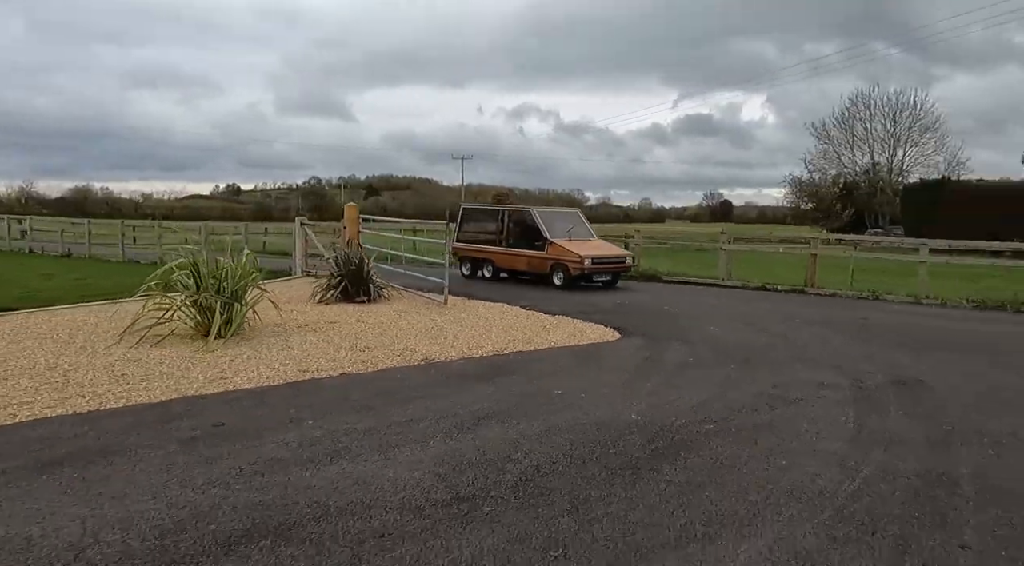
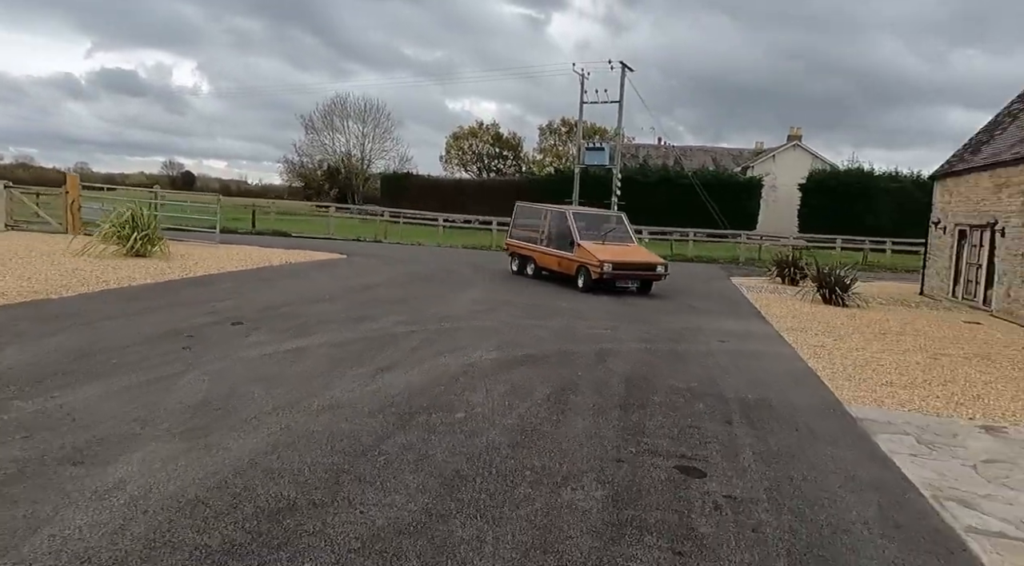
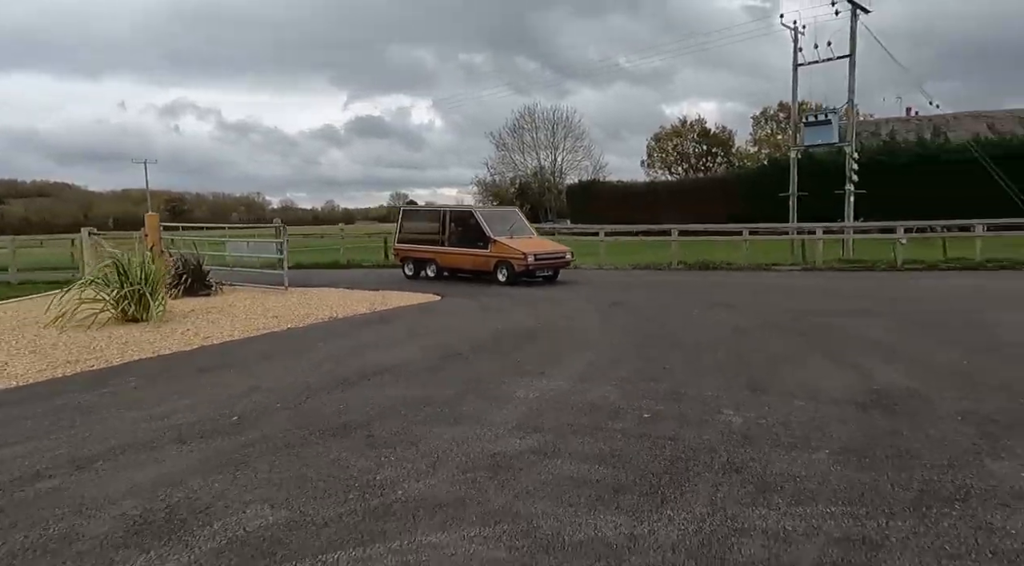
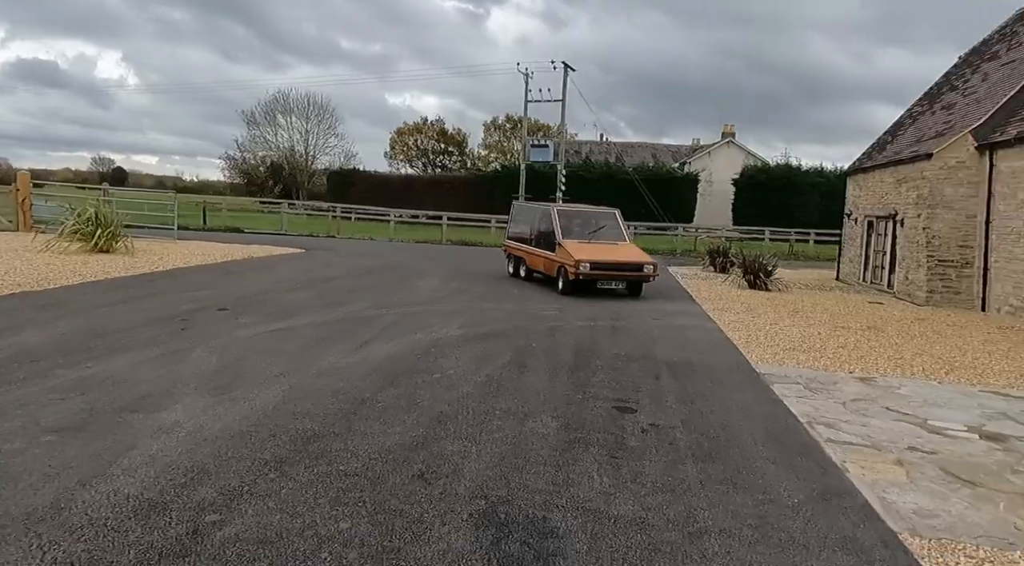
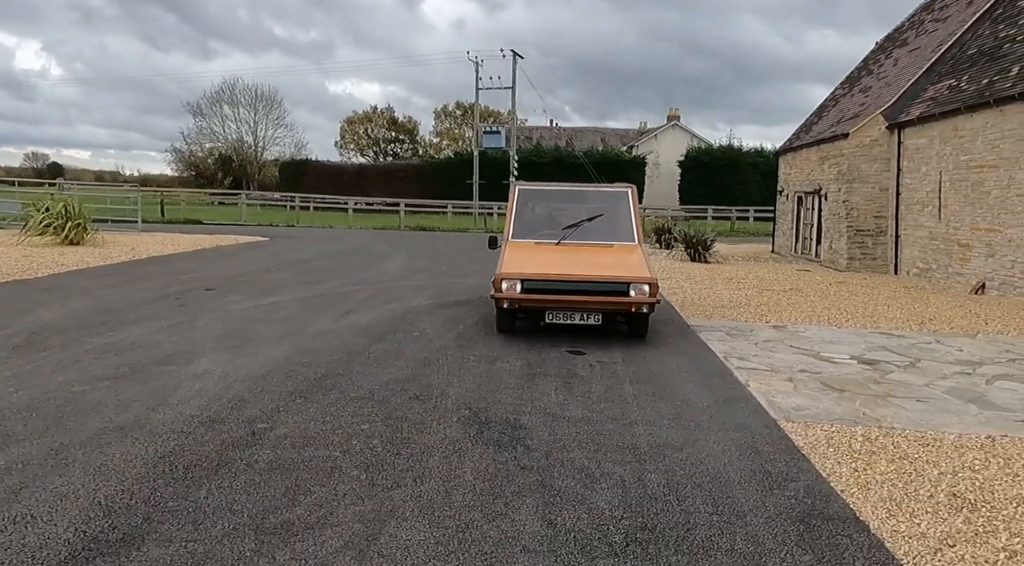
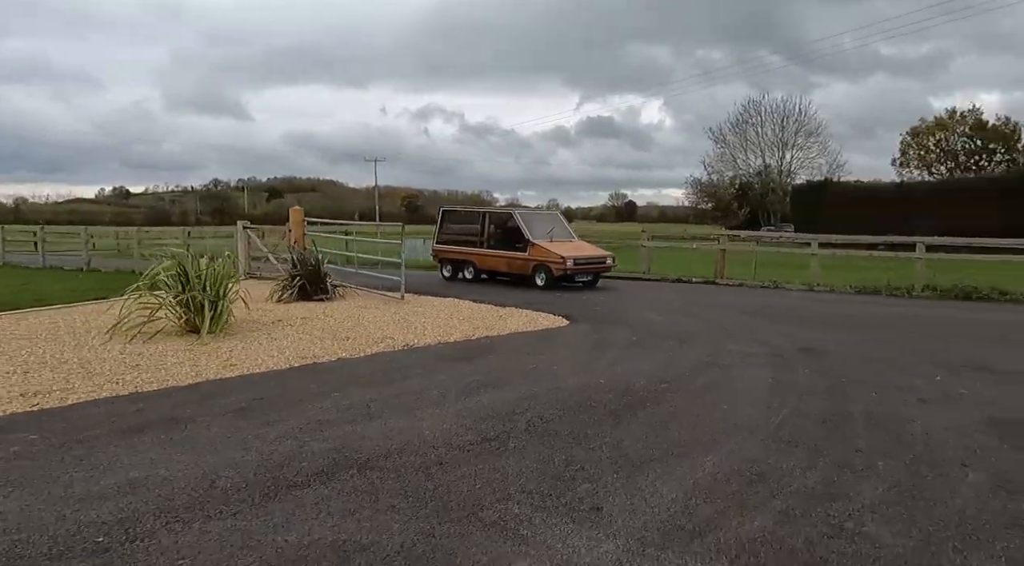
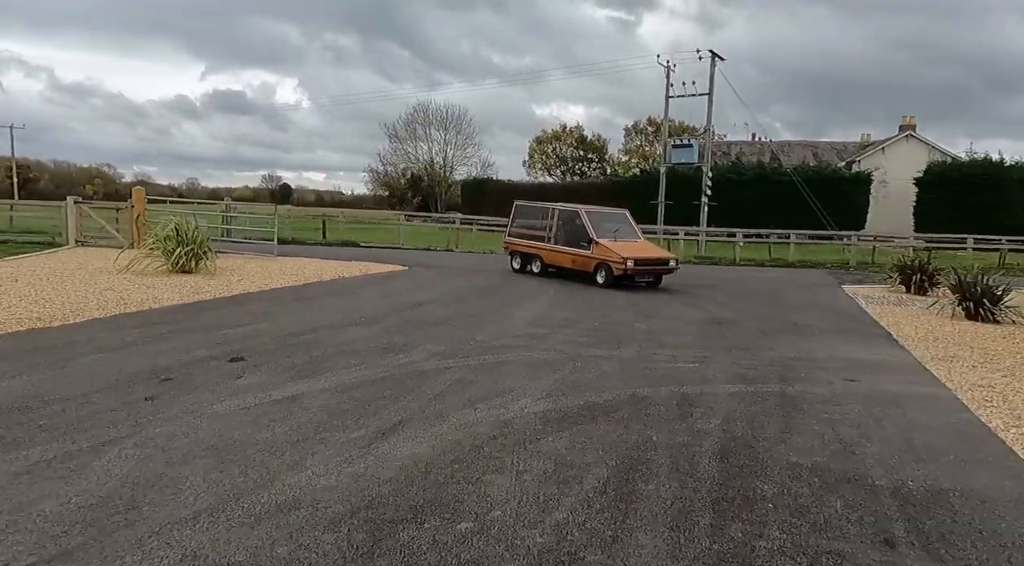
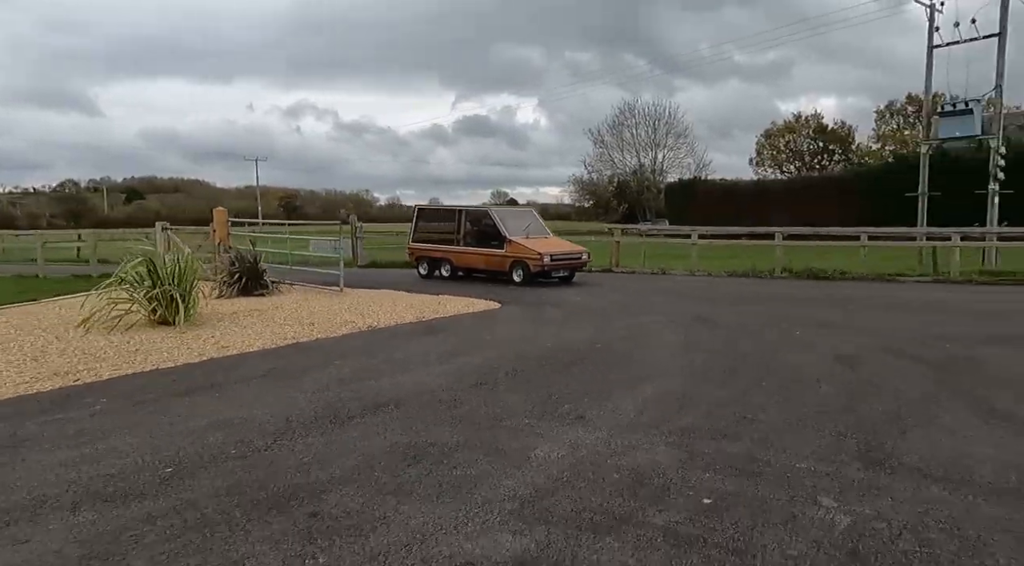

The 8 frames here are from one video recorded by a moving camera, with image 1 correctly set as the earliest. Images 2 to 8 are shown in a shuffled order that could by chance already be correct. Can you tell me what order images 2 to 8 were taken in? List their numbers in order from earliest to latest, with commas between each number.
6, 8, 3, 7, 2, 4, 5
